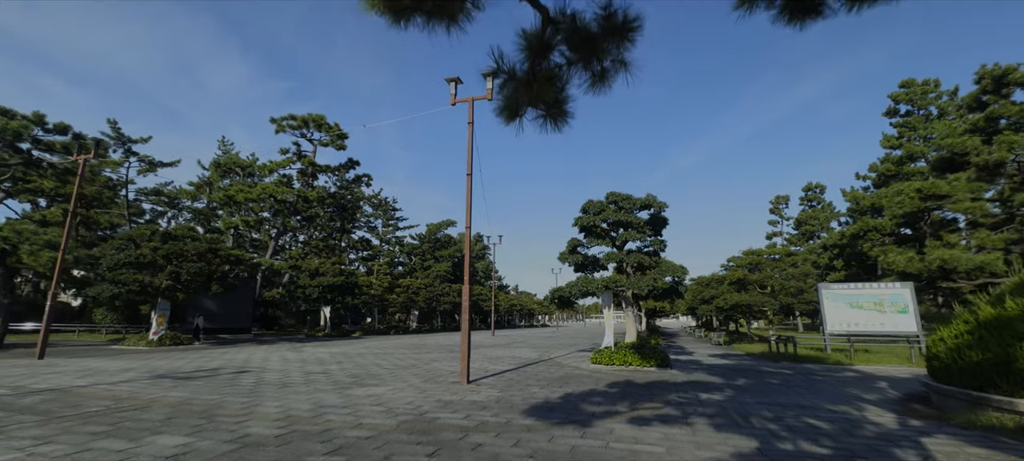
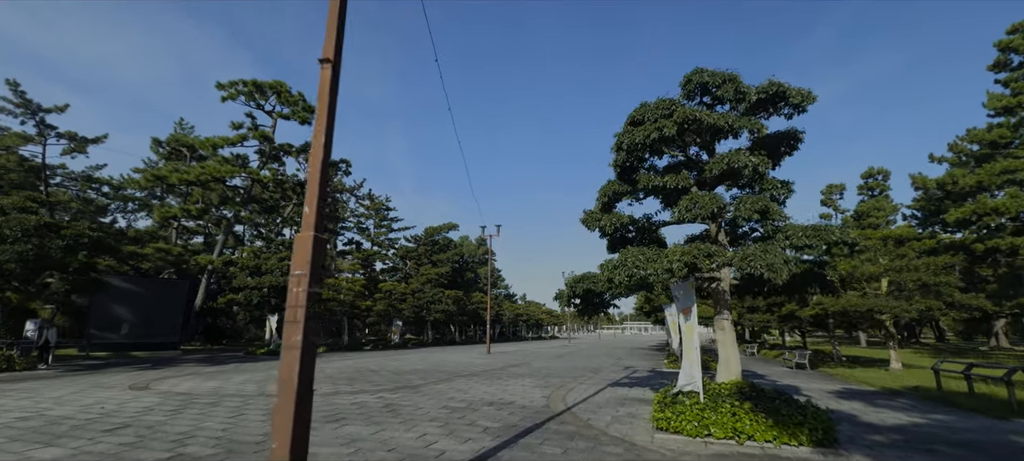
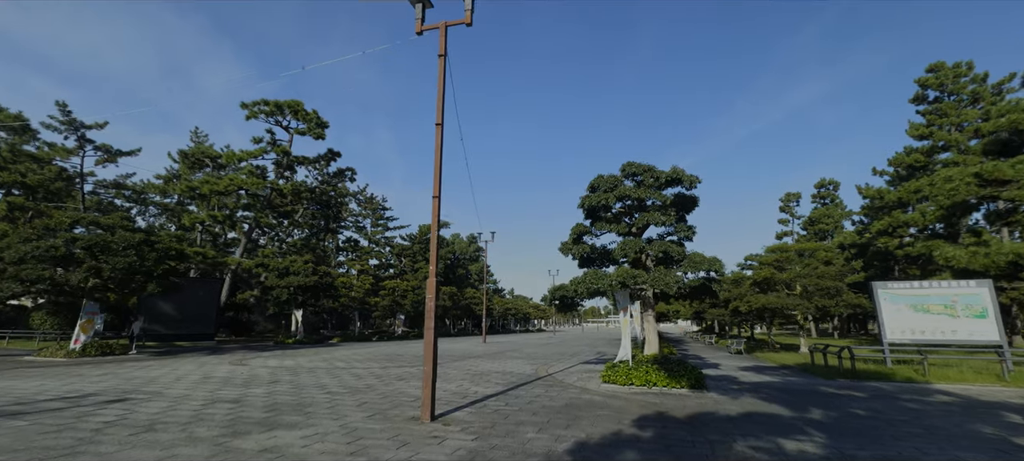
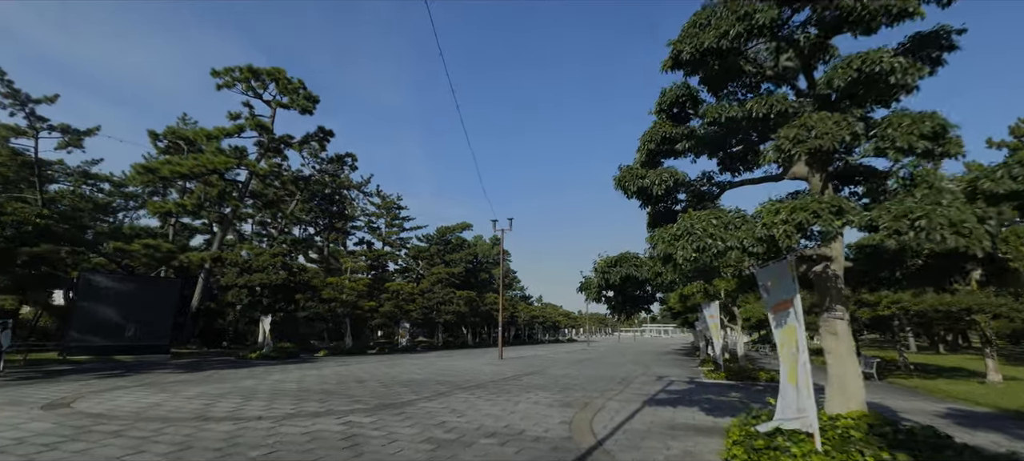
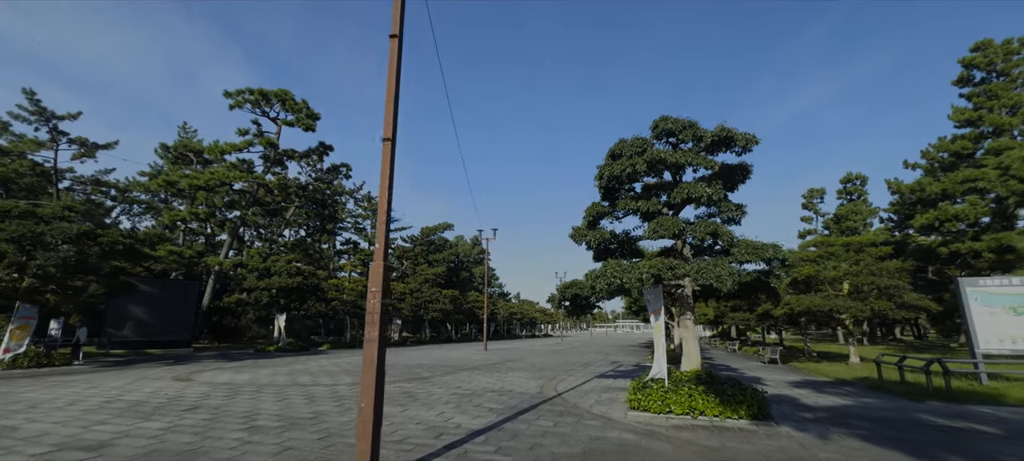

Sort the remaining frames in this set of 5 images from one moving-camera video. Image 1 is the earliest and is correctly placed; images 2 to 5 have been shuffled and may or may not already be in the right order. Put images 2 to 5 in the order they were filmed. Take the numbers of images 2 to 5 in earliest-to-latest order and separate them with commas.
3, 5, 2, 4
